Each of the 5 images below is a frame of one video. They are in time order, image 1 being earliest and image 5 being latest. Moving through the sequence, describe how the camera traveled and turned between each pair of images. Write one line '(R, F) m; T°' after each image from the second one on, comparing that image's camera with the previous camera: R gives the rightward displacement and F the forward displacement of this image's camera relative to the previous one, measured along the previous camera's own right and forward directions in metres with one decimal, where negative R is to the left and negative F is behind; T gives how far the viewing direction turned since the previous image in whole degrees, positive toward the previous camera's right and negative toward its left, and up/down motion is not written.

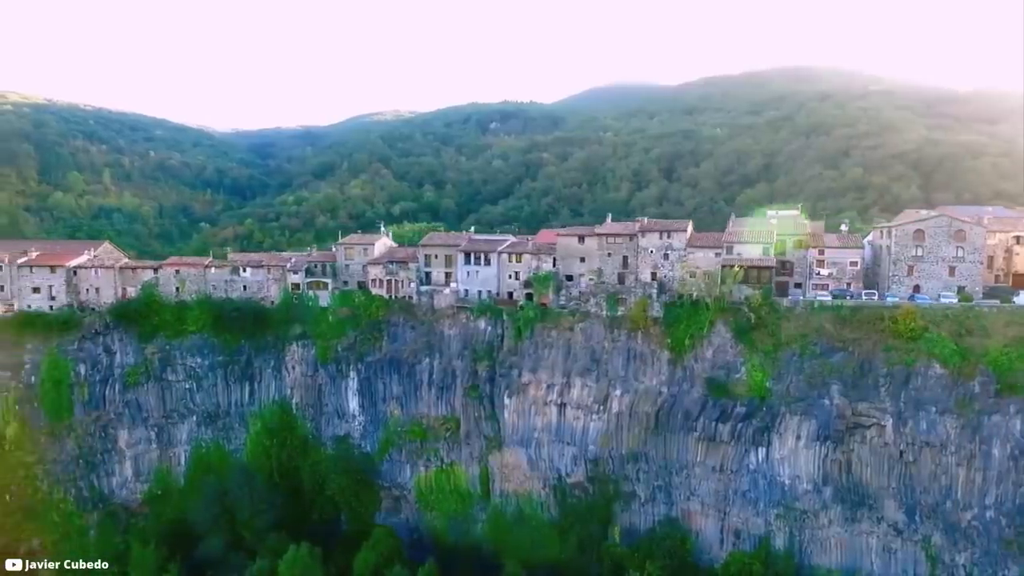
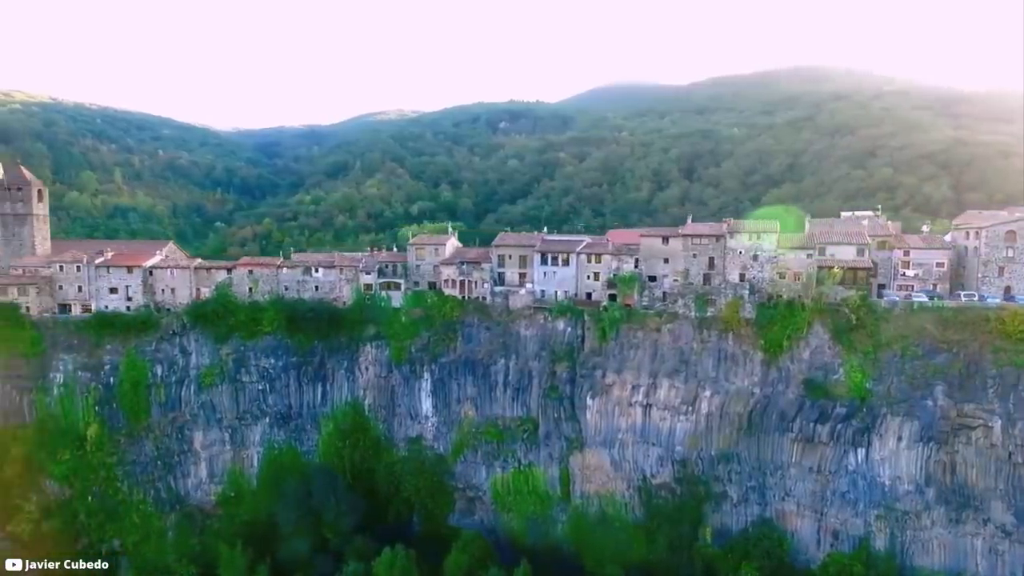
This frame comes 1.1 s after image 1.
(-3.3, 0.0) m; 0°
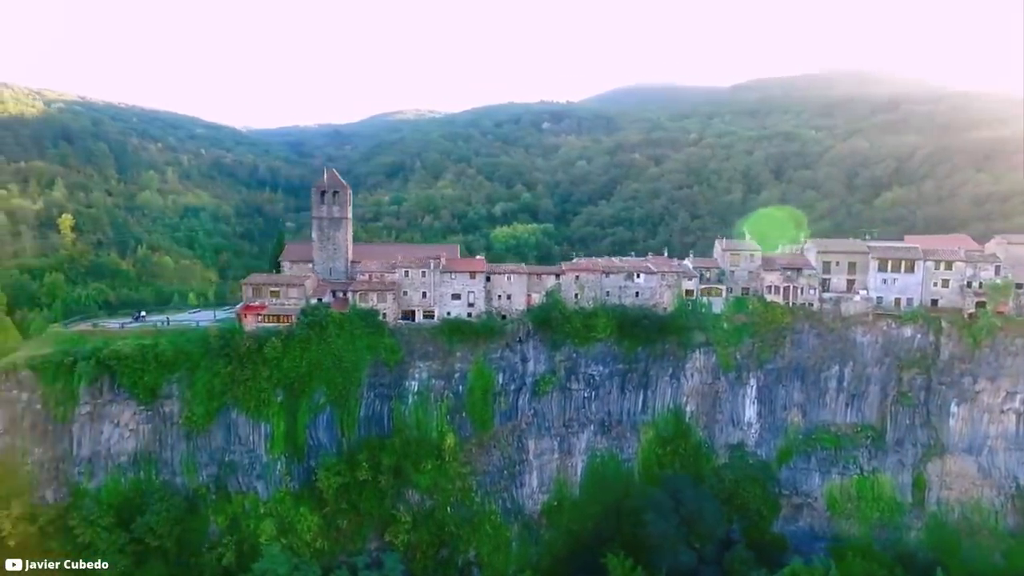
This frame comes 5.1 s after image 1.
(-14.2, +0.3) m; +1°
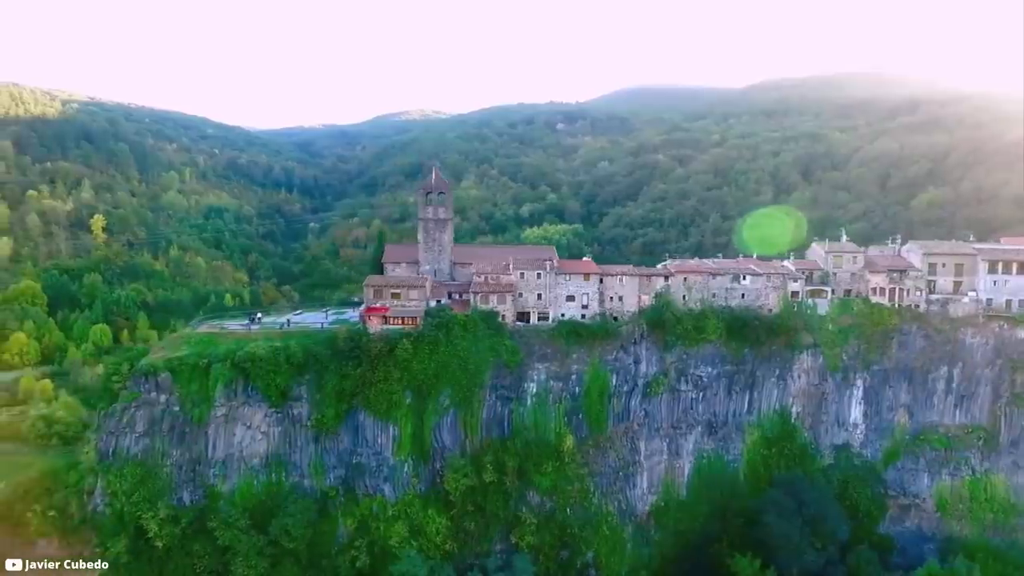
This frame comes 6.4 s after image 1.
(-4.7, 0.0) m; 0°
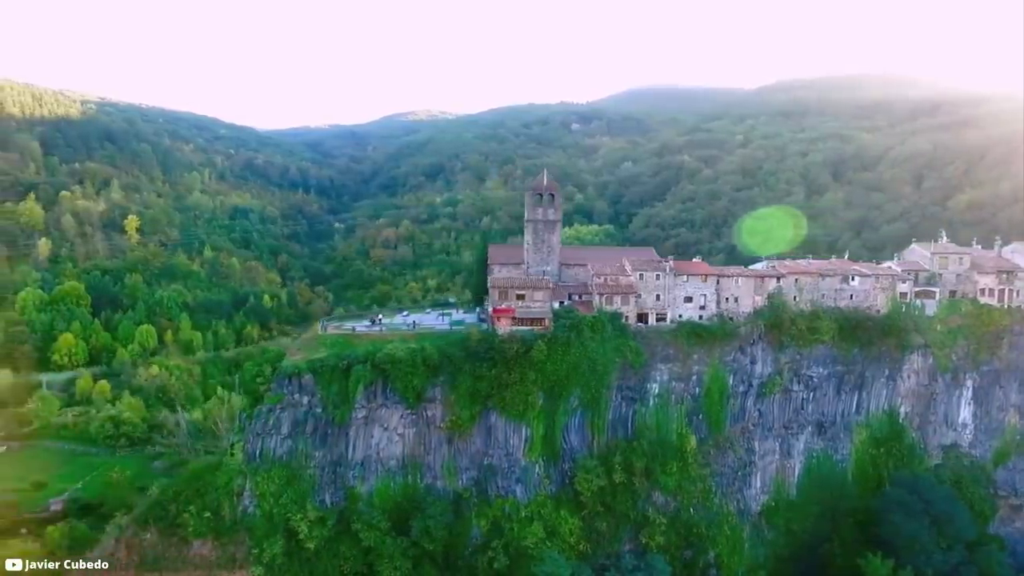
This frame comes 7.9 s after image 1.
(-4.8, 0.0) m; 0°
